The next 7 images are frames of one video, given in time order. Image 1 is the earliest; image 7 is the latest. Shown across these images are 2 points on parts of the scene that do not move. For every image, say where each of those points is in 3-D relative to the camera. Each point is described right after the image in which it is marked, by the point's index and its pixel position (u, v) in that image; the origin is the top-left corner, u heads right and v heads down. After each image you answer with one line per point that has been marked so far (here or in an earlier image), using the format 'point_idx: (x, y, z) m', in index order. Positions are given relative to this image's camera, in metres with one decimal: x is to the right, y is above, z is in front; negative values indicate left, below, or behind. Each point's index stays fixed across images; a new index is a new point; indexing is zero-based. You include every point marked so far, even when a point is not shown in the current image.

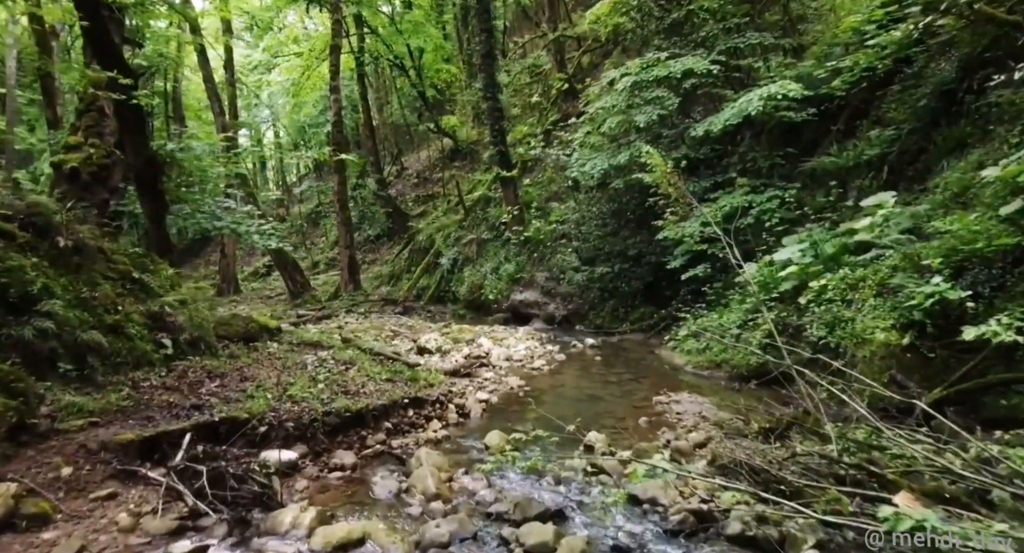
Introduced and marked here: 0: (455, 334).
0: (-1.1, -1.1, +10.7) m
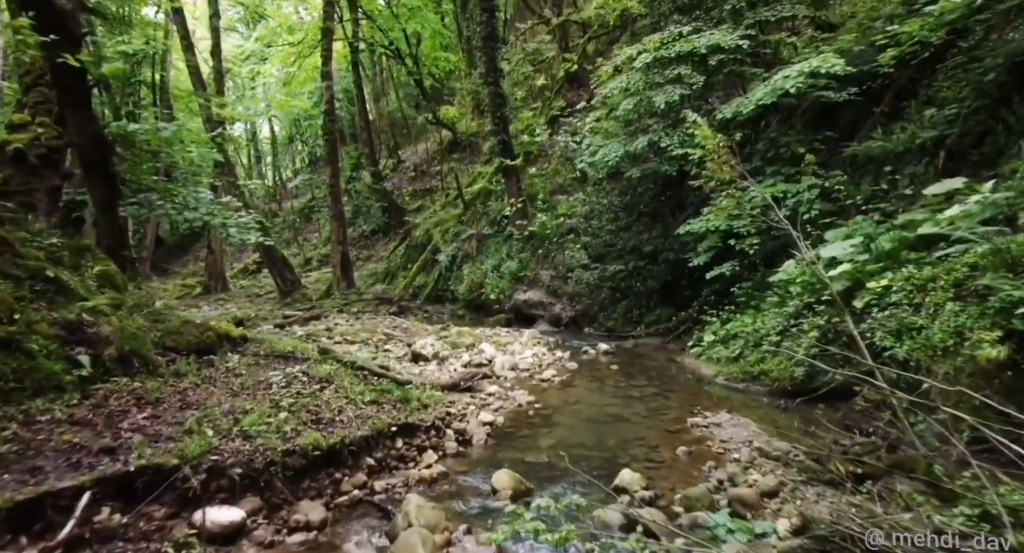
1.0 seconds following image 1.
0: (-1.1, -1.1, +9.7) m
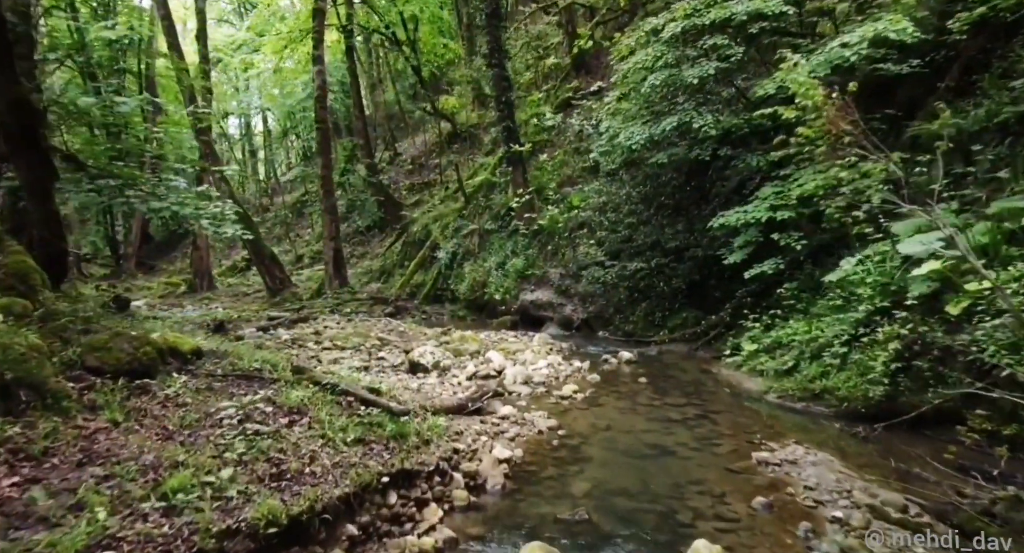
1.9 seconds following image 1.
0: (-0.9, -1.1, +8.6) m
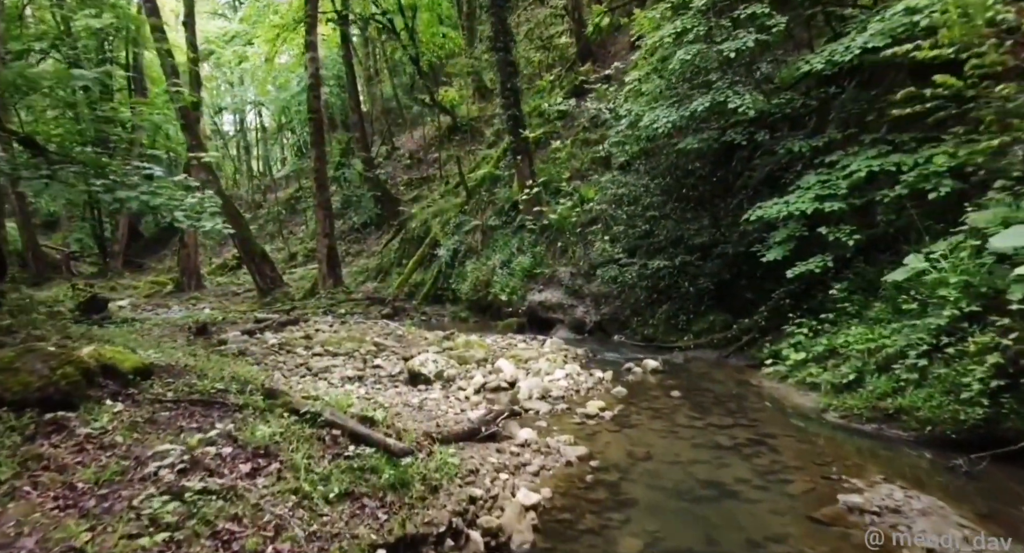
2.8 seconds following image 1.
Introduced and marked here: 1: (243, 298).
0: (-0.8, -1.0, +7.8) m
1: (-7.9, -0.6, +16.1) m
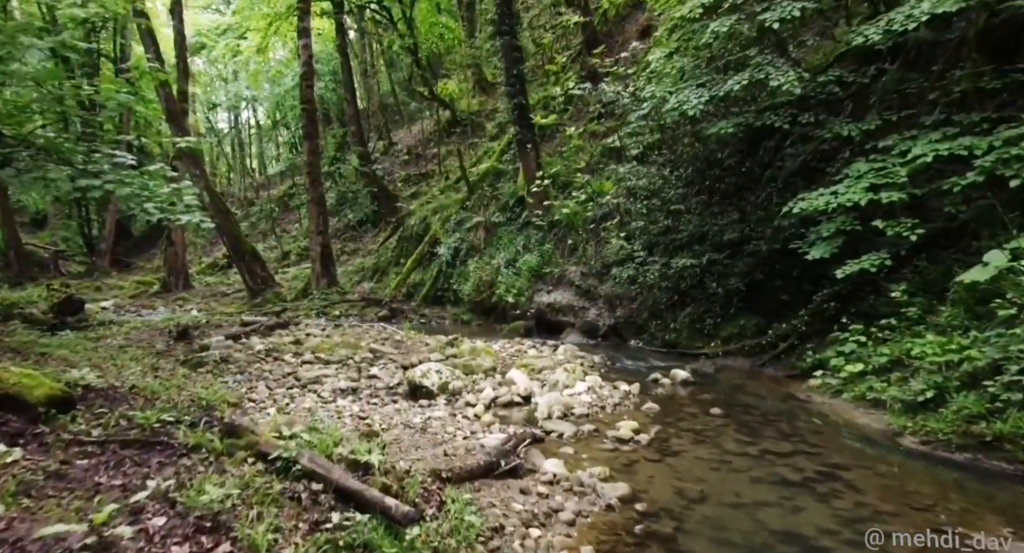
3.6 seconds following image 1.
0: (-0.6, -1.0, +7.0) m
1: (-7.8, -0.6, +15.3) m
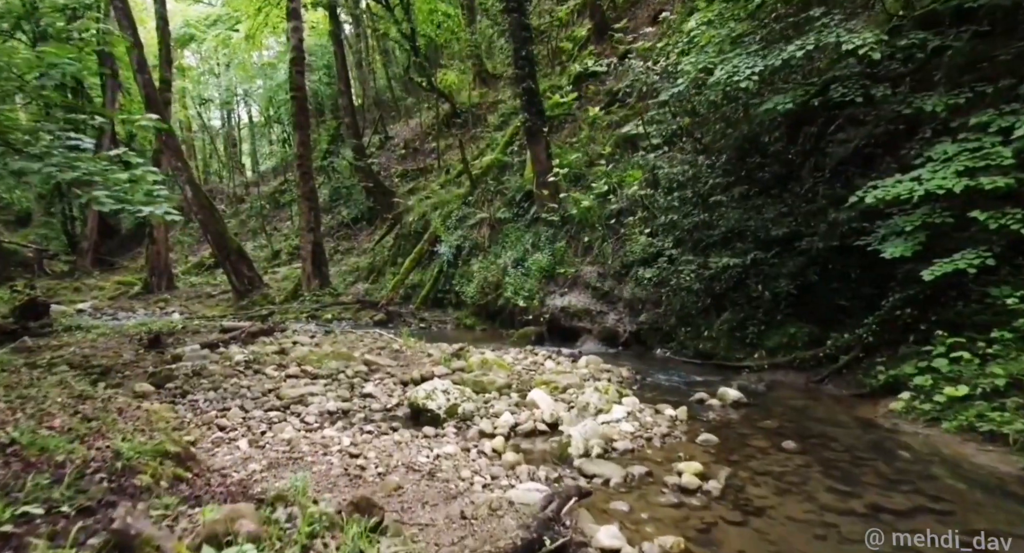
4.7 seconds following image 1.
0: (-0.4, -1.1, +6.0) m
1: (-7.7, -0.6, +14.2) m
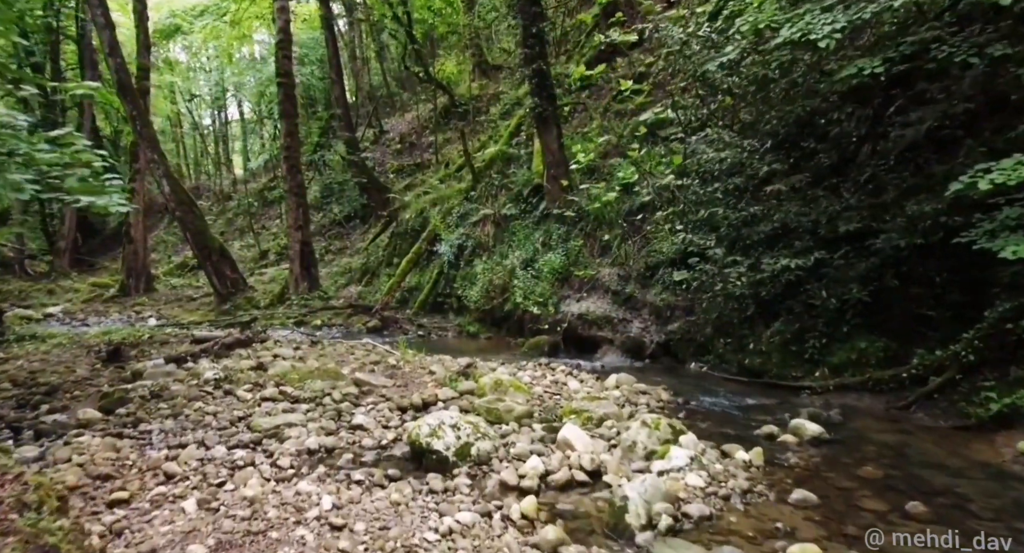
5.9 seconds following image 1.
0: (-0.2, -1.1, +4.9) m
1: (-7.6, -0.7, +13.1) m
